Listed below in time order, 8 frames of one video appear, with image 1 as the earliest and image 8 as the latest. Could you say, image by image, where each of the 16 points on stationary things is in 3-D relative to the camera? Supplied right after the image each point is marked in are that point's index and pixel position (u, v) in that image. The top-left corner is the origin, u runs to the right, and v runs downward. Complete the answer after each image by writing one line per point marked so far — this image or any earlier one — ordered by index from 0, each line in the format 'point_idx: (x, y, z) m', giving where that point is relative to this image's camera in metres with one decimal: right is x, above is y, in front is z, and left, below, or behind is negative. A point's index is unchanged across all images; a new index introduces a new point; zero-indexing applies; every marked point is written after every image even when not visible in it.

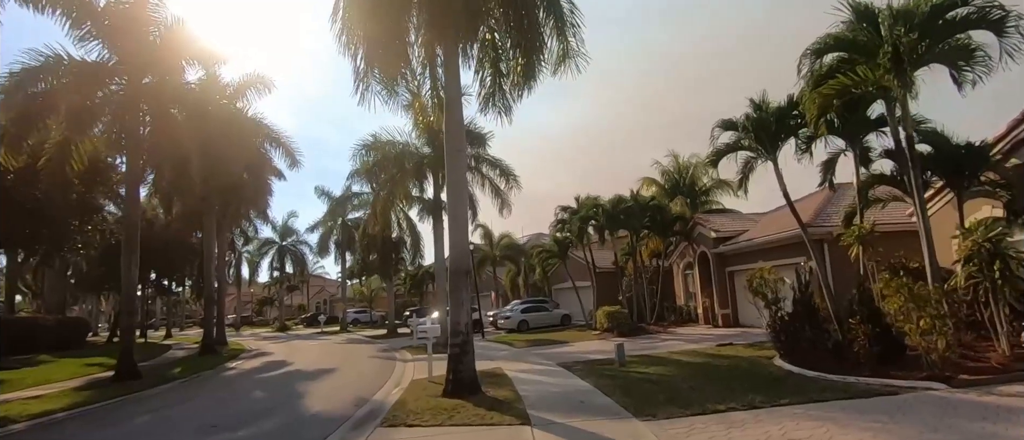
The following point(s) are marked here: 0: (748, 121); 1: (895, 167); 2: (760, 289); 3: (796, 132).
0: (+6.9, +2.9, +15.7) m
1: (+10.1, +1.4, +14.1) m
2: (+6.5, -1.8, +14.1) m
3: (+8.0, +2.5, +15.4) m
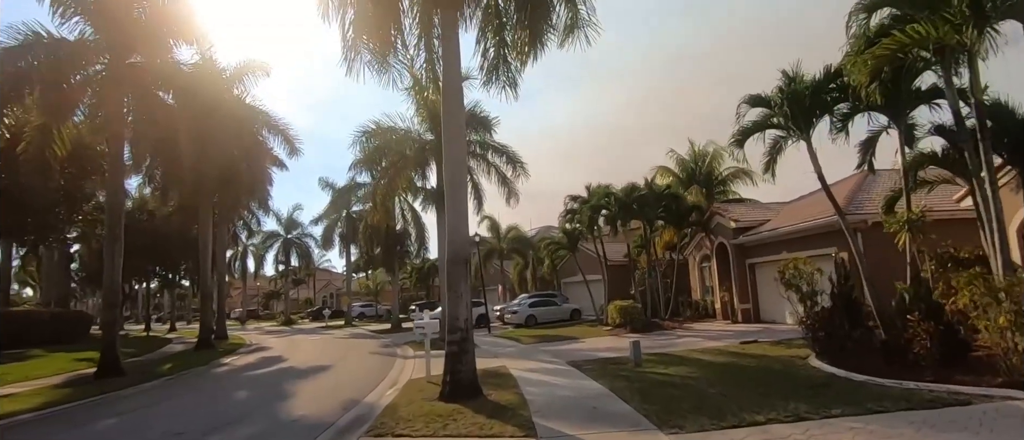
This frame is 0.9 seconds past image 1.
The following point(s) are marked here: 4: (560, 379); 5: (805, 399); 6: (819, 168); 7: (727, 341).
0: (+7.1, +3.3, +14.2) m
1: (+10.2, +1.8, +12.6) m
2: (+6.6, -1.4, +12.7) m
3: (+8.2, +2.9, +13.9) m
4: (+1.2, -3.9, +13.2) m
5: (+4.8, -2.9, +8.8) m
6: (+8.0, +1.4, +14.2) m
7: (+7.4, -4.1, +18.5) m
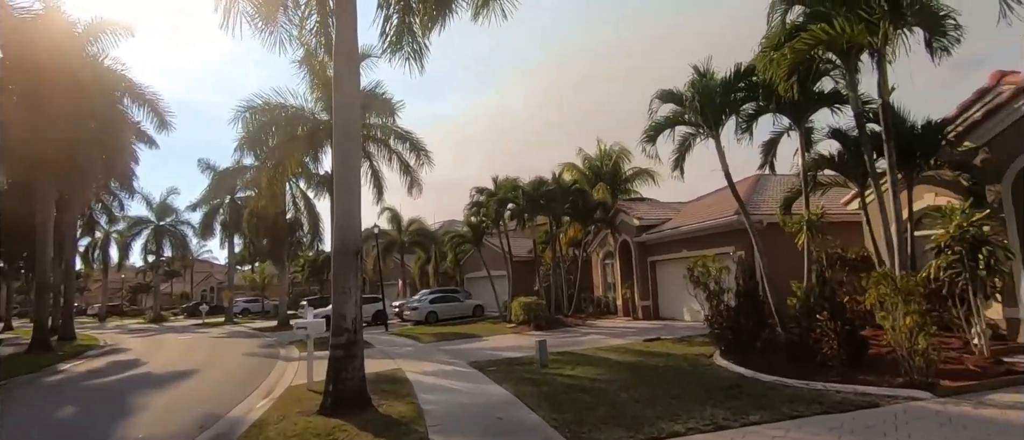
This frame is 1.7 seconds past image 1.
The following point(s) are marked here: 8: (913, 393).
0: (+4.7, +3.4, +14.1) m
1: (+8.0, +1.7, +13.0) m
2: (+4.4, -1.4, +12.5) m
3: (+5.9, +2.9, +13.9) m
4: (-1.1, -3.7, +12.0) m
5: (+3.2, -2.8, +8.3) m
6: (+5.6, +1.4, +14.2) m
7: (+4.0, -4.0, +18.4) m
8: (+5.9, -2.5, +7.9) m
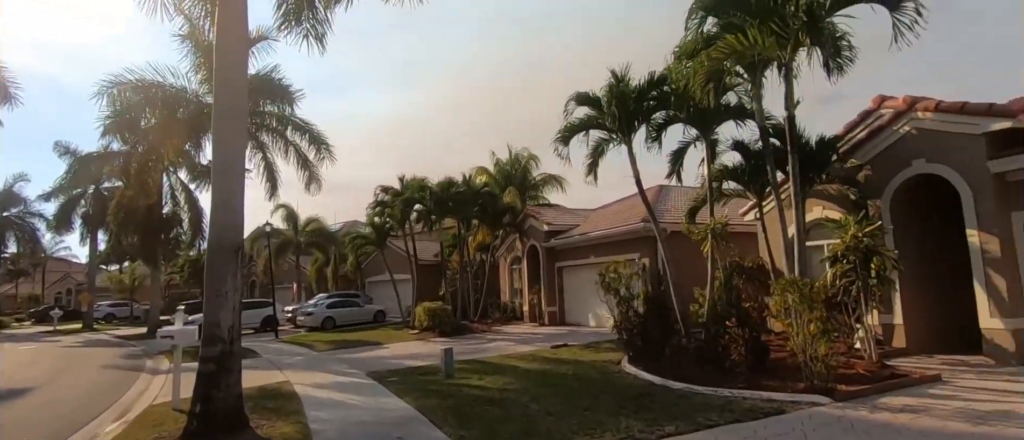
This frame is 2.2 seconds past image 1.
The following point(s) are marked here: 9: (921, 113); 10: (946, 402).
0: (+2.5, +3.2, +14.0) m
1: (+5.9, +1.5, +13.5) m
2: (+2.3, -1.5, +12.3) m
3: (+3.6, +2.7, +14.0) m
4: (-3.1, -3.6, +10.9) m
5: (+1.8, -2.9, +8.0) m
6: (+3.3, +1.2, +14.2) m
7: (+0.8, -4.2, +18.0) m
8: (+4.5, -2.7, +8.0) m
9: (+8.3, +2.2, +11.0) m
10: (+6.1, -2.6, +7.6) m
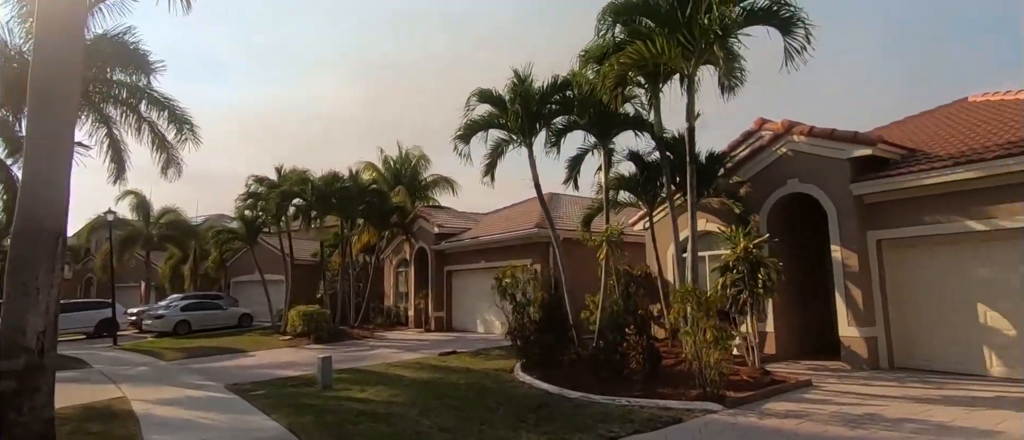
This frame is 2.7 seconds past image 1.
0: (0.0, +3.2, +13.6) m
1: (+3.3, +1.3, +13.8) m
2: (-0.1, -1.5, +11.9) m
3: (+1.1, +2.6, +13.9) m
4: (-5.2, -3.4, +9.3) m
5: (+0.3, -2.9, +7.5) m
6: (+0.6, +1.1, +14.0) m
7: (-2.8, -4.2, +17.1) m
8: (+2.9, -2.8, +8.1) m
9: (+6.3, +1.8, +11.9) m
10: (+4.6, -2.8, +8.0) m
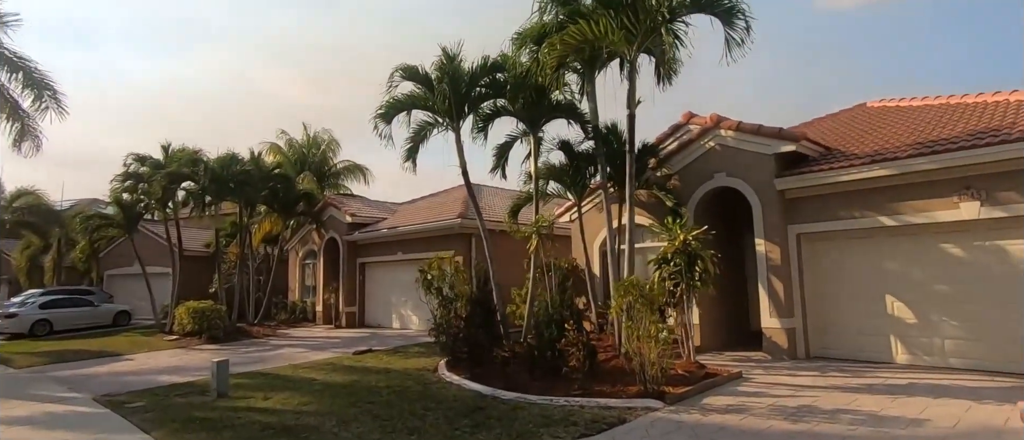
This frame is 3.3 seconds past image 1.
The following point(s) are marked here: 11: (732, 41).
0: (-1.7, +3.4, +12.7) m
1: (+1.5, +1.5, +13.4) m
2: (-1.6, -1.3, +11.0) m
3: (-0.7, +2.9, +13.1) m
4: (-6.2, -3.1, +7.7) m
5: (-0.5, -2.7, +6.8) m
6: (-1.2, +1.4, +13.2) m
7: (-5.2, -3.8, +15.7) m
8: (+2.0, -2.7, +7.8) m
9: (+4.7, +2.0, +12.0) m
10: (+3.6, -2.7, +8.0) m
11: (+3.7, +3.0, +9.2) m
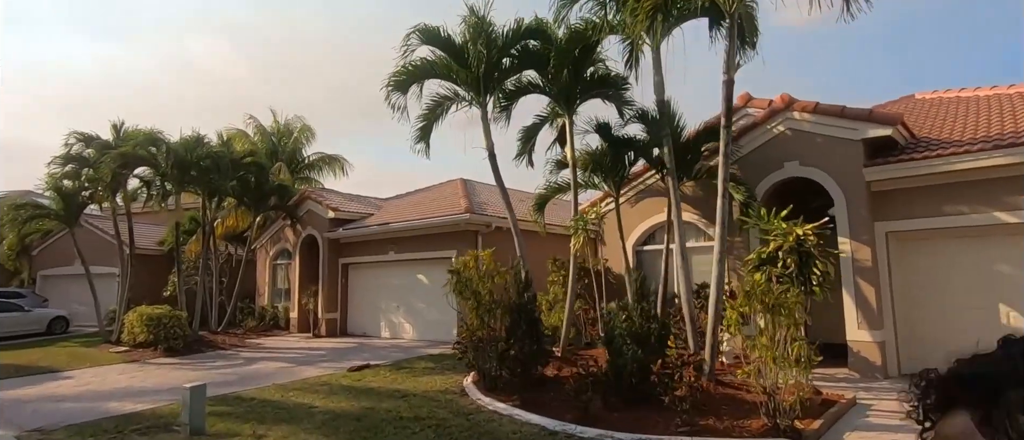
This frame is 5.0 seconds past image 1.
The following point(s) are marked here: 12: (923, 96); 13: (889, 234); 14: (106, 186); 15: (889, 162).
0: (-0.9, +3.6, +10.6) m
1: (+2.2, +1.6, +11.6) m
2: (-0.7, -1.1, +8.9) m
3: (+0.1, +3.0, +11.1) m
4: (-5.1, -2.8, +5.3) m
5: (+0.6, -2.5, +4.8) m
6: (-0.5, +1.5, +11.2) m
7: (-4.7, -3.6, +13.4) m
8: (+3.0, -2.5, +6.0) m
9: (+5.5, +2.1, +10.4) m
10: (+4.7, -2.5, +6.3) m
11: (+4.8, +3.2, +7.6) m
12: (+10.5, +3.1, +13.5) m
13: (+6.8, -0.2, +9.7) m
14: (-12.9, +1.1, +17.1) m
15: (+6.6, +1.0, +9.6) m
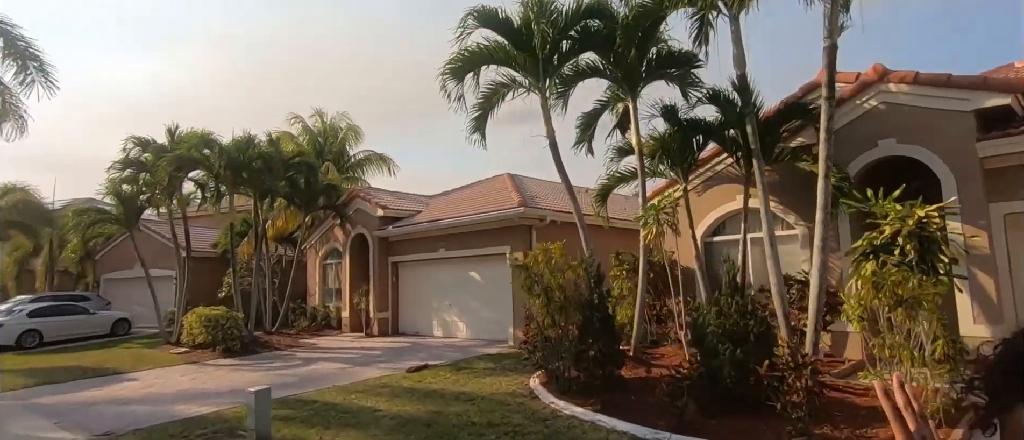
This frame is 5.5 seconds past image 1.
0: (+0.2, +3.8, +10.1) m
1: (+3.4, +1.8, +10.8) m
2: (+0.4, -1.0, +8.4) m
3: (+1.2, +3.2, +10.5) m
4: (-4.2, -2.8, +5.0) m
5: (+1.5, -2.4, +4.2) m
6: (+0.7, +1.7, +10.5) m
7: (-3.2, -3.5, +13.1) m
8: (+4.0, -2.3, +5.2) m
9: (+6.7, +2.4, +9.4) m
10: (+5.6, -2.3, +5.4) m
11: (+5.7, +3.4, +6.6) m
12: (+11.8, +3.5, +12.2) m
13: (+8.0, +0.1, +8.6) m
14: (-11.2, +1.0, +17.4) m
15: (+7.7, +1.3, +8.5) m
